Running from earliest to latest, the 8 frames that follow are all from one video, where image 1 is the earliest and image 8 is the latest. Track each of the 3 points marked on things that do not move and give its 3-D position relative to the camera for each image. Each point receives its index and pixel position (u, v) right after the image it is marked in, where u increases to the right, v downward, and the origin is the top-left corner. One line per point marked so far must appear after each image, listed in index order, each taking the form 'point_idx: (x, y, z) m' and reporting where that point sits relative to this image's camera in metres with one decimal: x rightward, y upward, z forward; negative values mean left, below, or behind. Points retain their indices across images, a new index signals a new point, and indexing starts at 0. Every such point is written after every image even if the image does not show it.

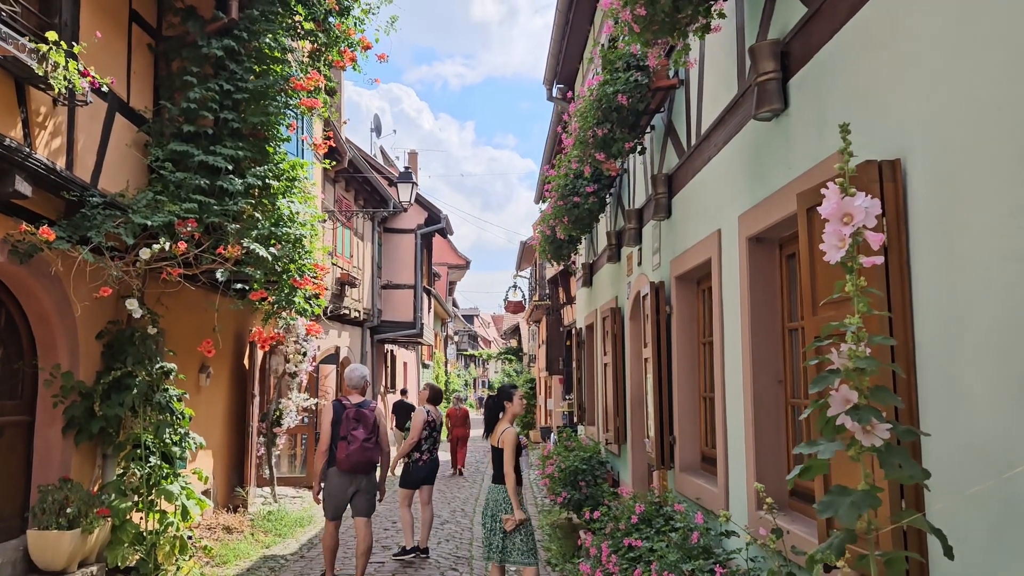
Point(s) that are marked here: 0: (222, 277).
0: (-2.2, +0.1, +6.3) m
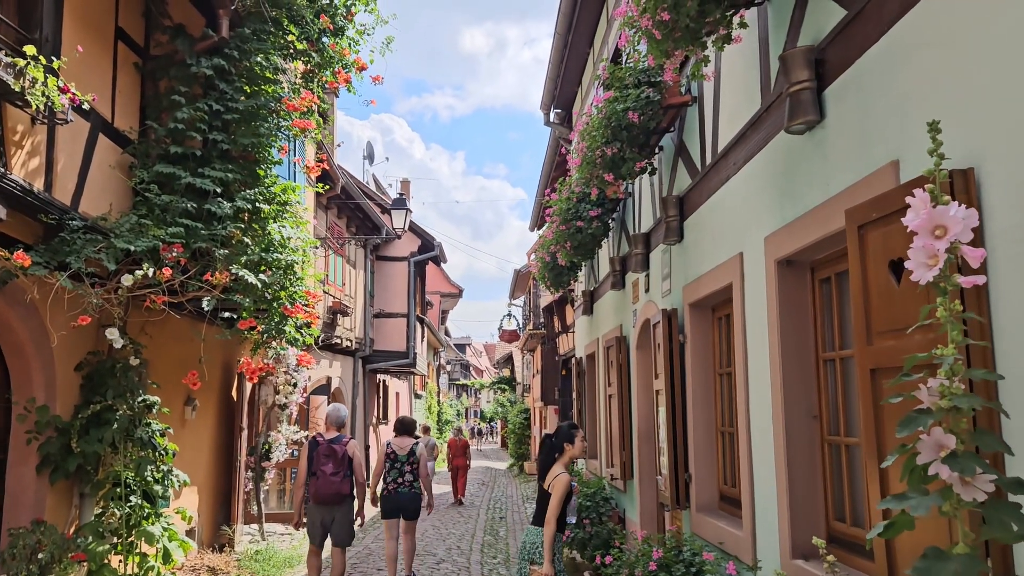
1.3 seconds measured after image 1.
0: (-2.2, -0.1, +6.0) m
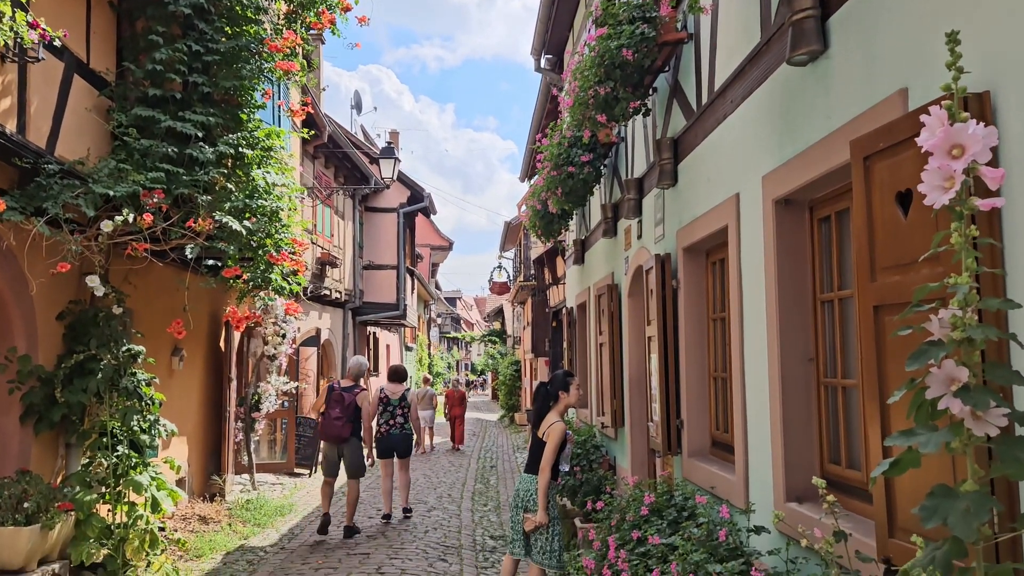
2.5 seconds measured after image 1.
0: (-2.2, +0.2, +5.8) m
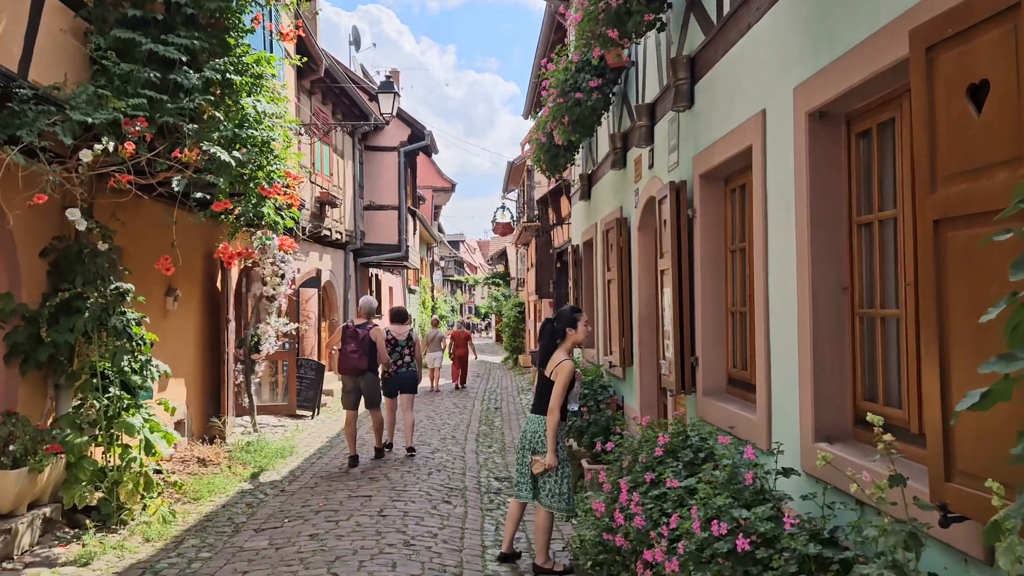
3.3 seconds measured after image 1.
0: (-2.2, +0.7, +5.5) m
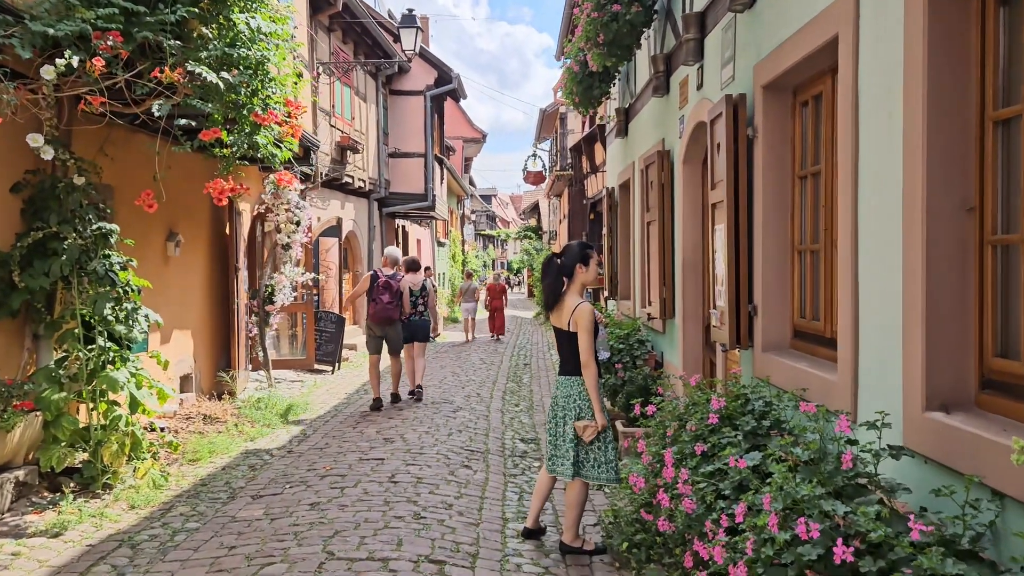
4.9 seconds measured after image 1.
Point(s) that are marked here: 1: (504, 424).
0: (-2.0, +1.0, +4.9) m
1: (-0.1, -1.2, +7.6) m
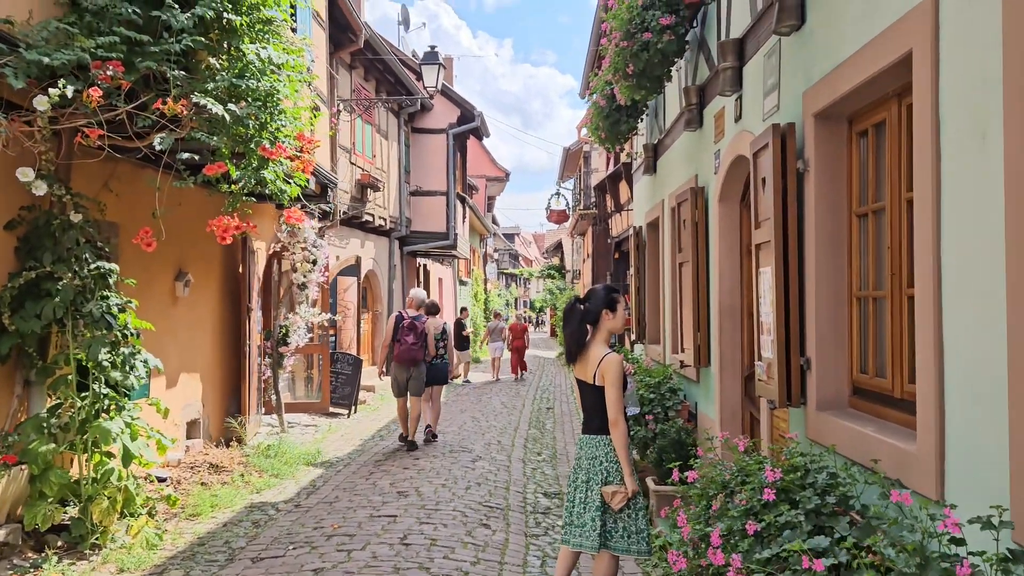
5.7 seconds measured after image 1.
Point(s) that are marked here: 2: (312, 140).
0: (-1.9, +0.8, +4.6) m
1: (+0.1, -1.6, +7.1) m
2: (-1.4, +1.0, +5.8) m
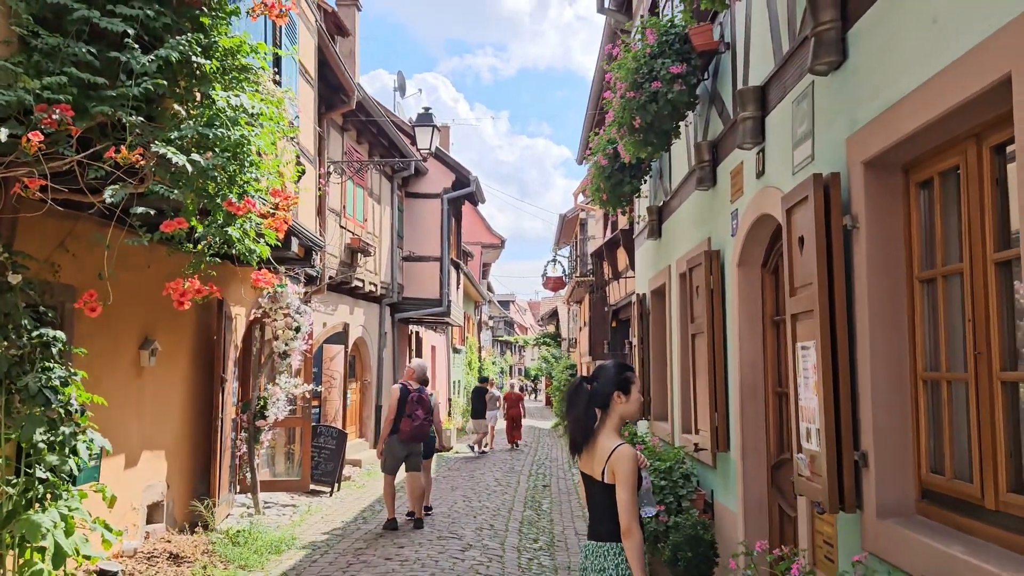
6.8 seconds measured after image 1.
0: (-1.9, +0.4, +4.1) m
1: (+0.1, -2.1, +6.4) m
2: (-1.4, +0.6, +5.3) m
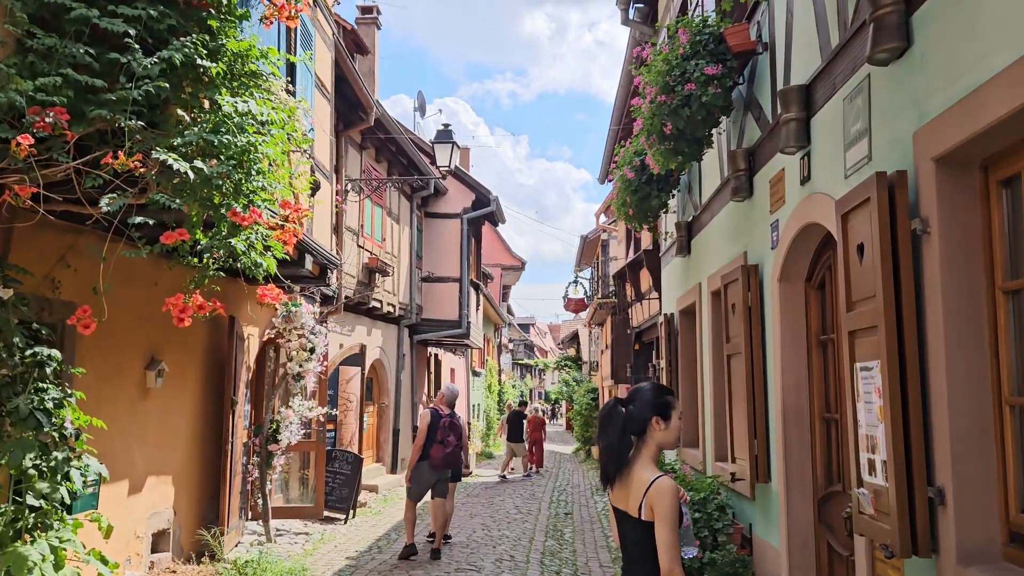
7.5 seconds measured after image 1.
0: (-1.8, +0.4, +3.8) m
1: (+0.2, -2.3, +6.1) m
2: (-1.3, +0.5, +5.0) m
